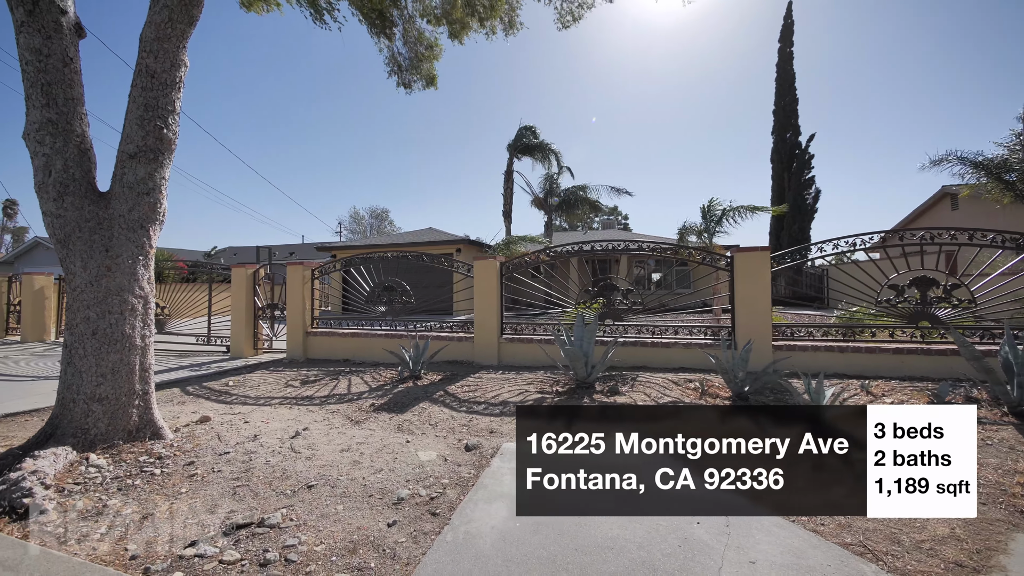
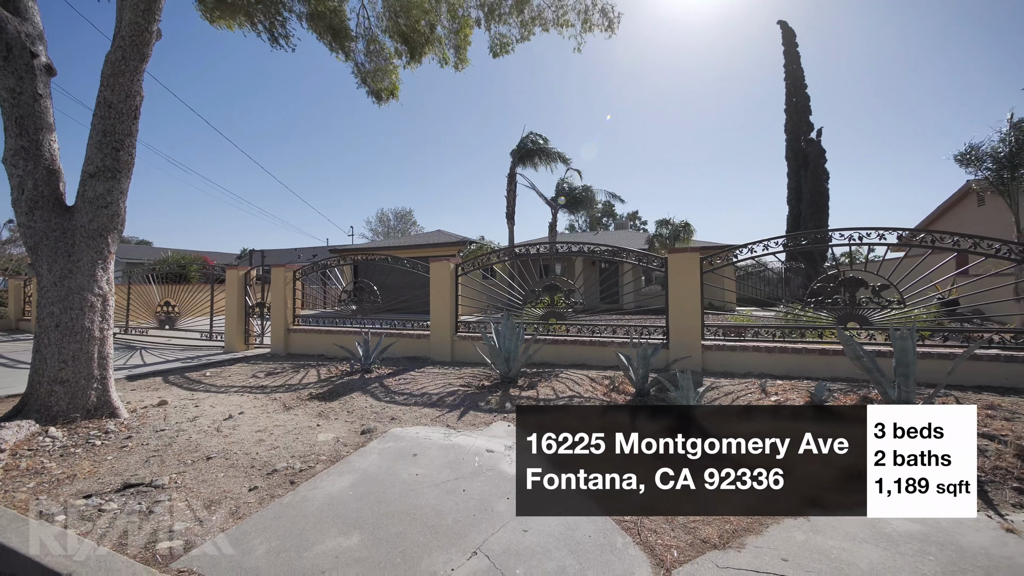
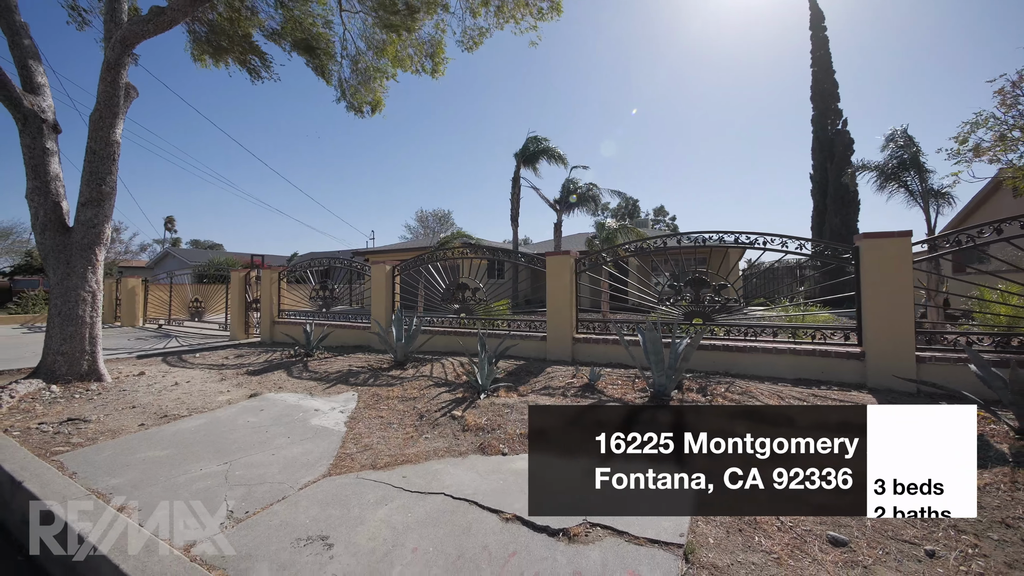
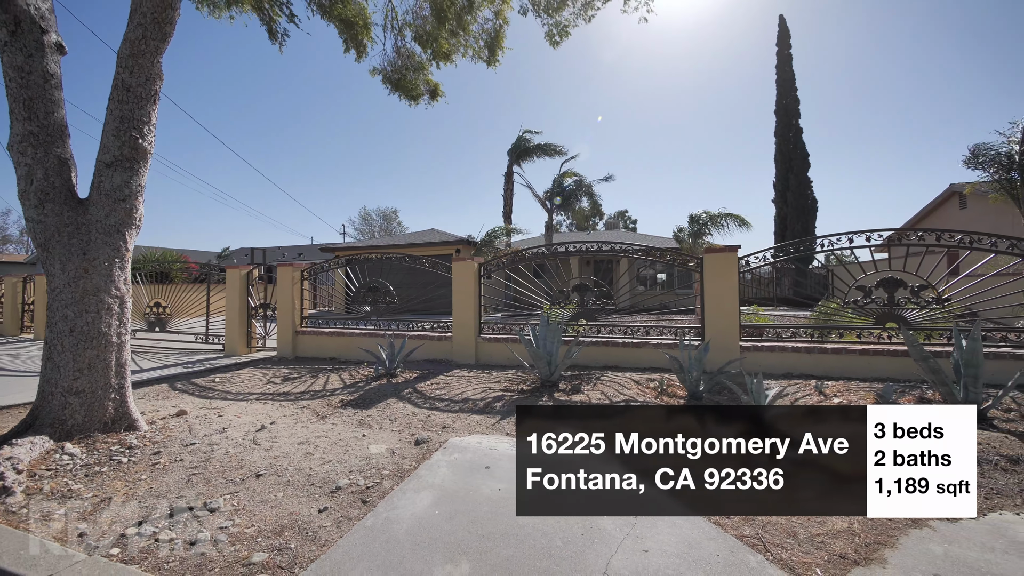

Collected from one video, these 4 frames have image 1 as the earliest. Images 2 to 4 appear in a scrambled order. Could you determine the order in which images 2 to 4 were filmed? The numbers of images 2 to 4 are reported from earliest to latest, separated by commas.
4, 2, 3
